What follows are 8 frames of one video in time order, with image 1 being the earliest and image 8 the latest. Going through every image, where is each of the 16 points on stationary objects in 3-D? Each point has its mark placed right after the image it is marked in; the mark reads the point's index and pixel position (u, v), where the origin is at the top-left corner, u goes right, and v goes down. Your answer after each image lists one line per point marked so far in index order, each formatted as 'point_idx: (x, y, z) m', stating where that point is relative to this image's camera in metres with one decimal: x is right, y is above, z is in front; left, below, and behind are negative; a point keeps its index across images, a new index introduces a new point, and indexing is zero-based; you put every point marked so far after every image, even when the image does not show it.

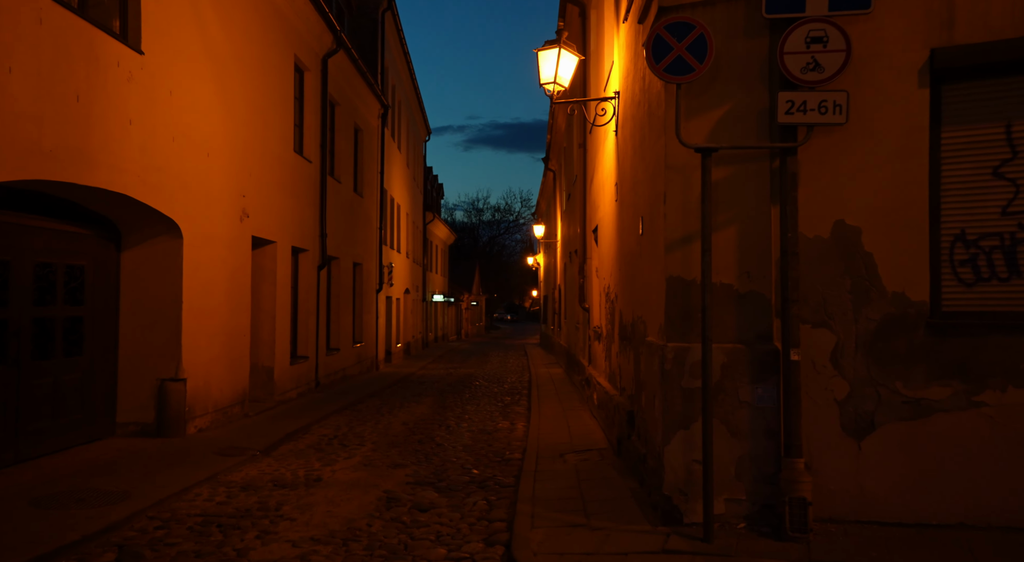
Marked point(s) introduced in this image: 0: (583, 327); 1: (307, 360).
0: (+1.1, -0.7, +13.0) m
1: (-3.4, -1.3, +13.5) m
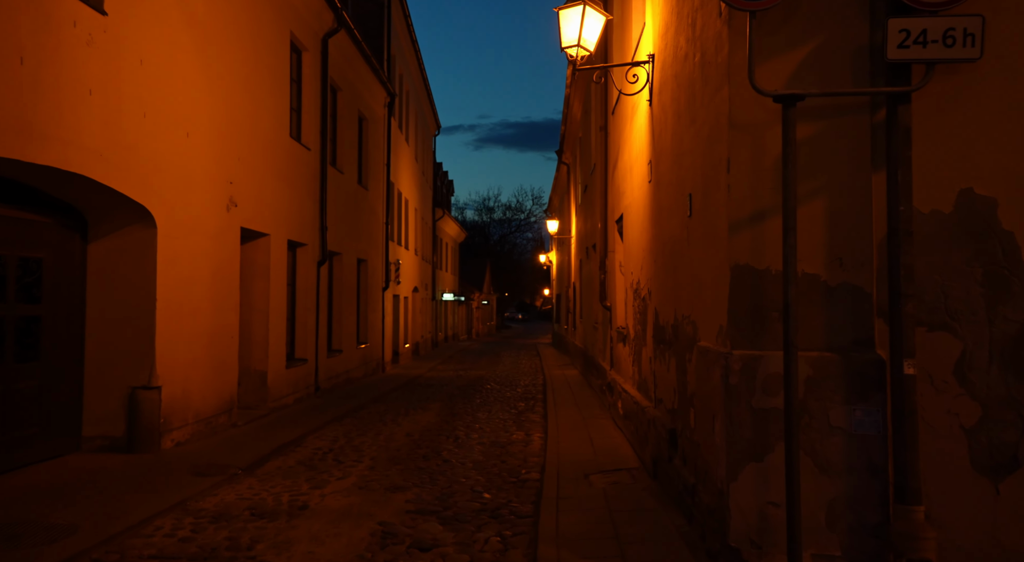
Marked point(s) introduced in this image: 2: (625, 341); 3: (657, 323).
0: (+1.4, -0.7, +12.0) m
1: (-3.1, -1.3, +12.5) m
2: (+1.2, -0.6, +8.9) m
3: (+1.1, -0.3, +6.2) m
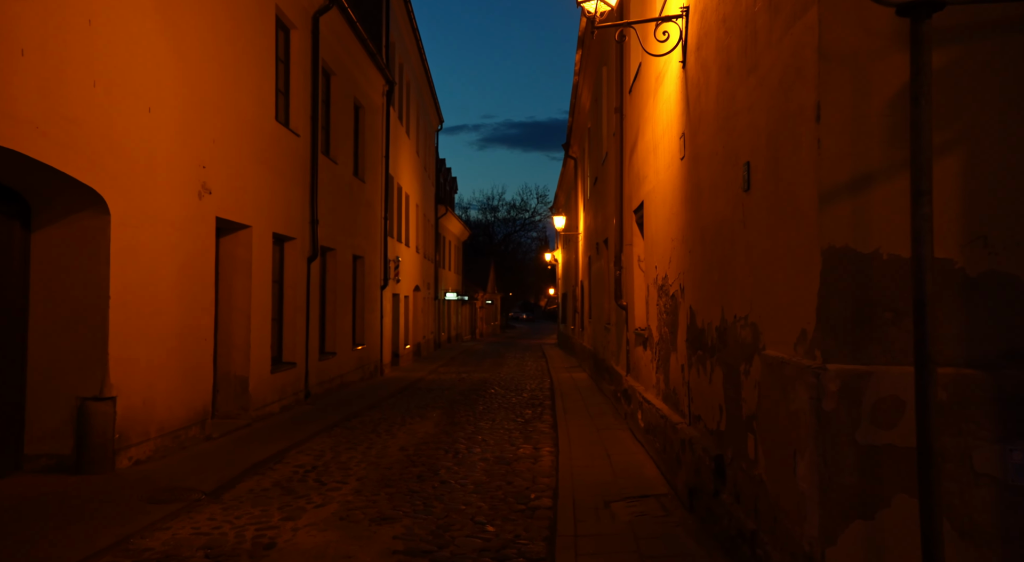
0: (+1.4, -0.6, +11.0) m
1: (-3.1, -1.2, +11.5) m
2: (+1.3, -0.6, +7.9) m
3: (+1.2, -0.3, +5.2) m
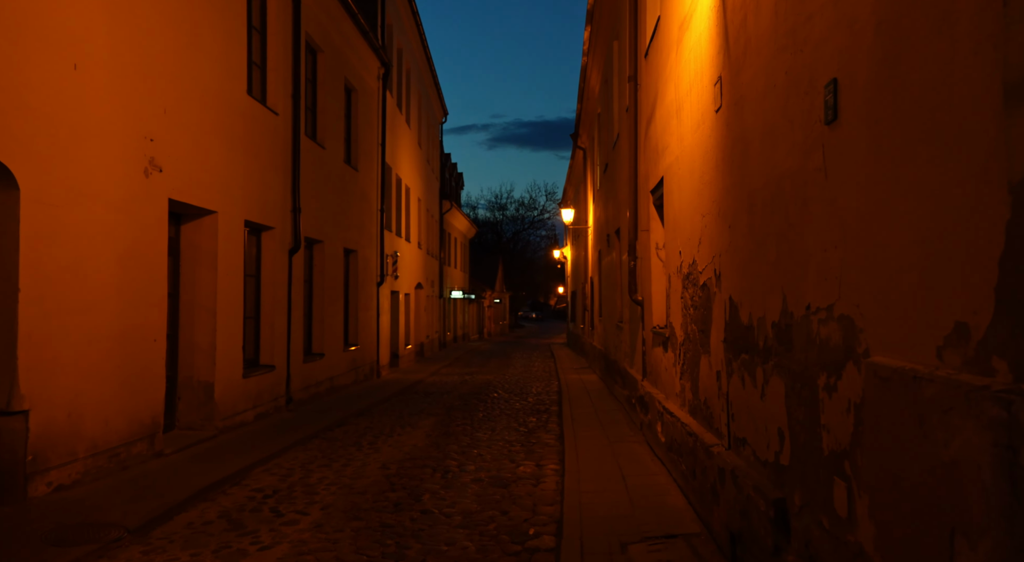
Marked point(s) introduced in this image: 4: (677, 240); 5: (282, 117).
0: (+1.5, -0.5, +9.8) m
1: (-3.0, -1.1, +10.4) m
2: (+1.3, -0.5, +6.7) m
3: (+1.1, -0.2, +4.1) m
4: (+1.2, +0.3, +6.1) m
5: (-3.0, +2.1, +10.7) m
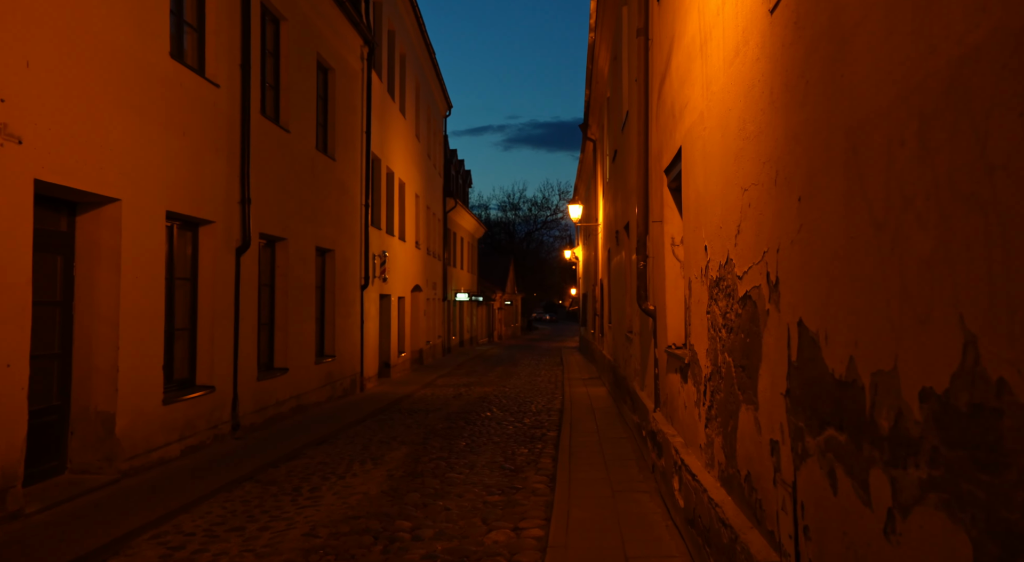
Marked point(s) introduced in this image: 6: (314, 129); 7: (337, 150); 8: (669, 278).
0: (+1.3, -0.6, +8.0) m
1: (-3.2, -1.2, +8.7) m
2: (+1.1, -0.6, +5.0) m
3: (+0.8, -0.2, +2.3) m
4: (+1.0, +0.3, +4.3) m
5: (-3.1, +2.1, +9.0) m
6: (-3.0, +2.3, +12.4) m
7: (-2.9, +2.2, +13.7) m
8: (+1.2, 0.0, +6.1) m
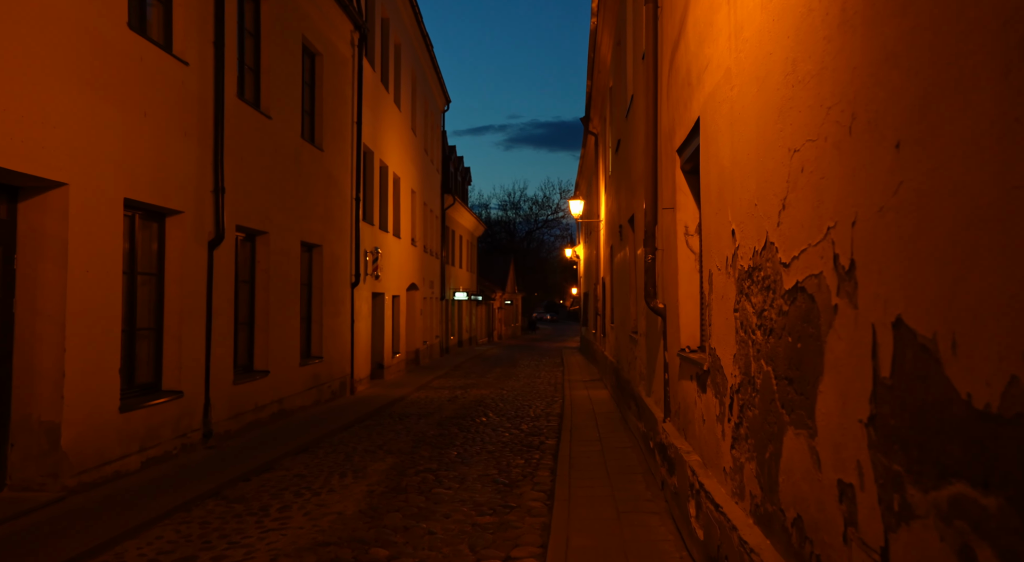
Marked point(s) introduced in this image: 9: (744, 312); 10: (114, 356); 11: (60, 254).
0: (+1.2, -0.5, +7.3) m
1: (-3.2, -1.2, +8.0) m
2: (+1.0, -0.5, +4.2) m
3: (+0.8, -0.2, +1.6) m
4: (+1.0, +0.3, +3.6) m
5: (-3.2, +2.1, +8.3) m
6: (-3.1, +2.4, +11.7) m
7: (-3.0, +2.2, +13.0) m
8: (+1.1, +0.1, +5.4) m
9: (+0.9, -0.1, +3.2) m
10: (-3.3, -0.6, +6.7) m
11: (-3.4, +0.2, +6.0) m
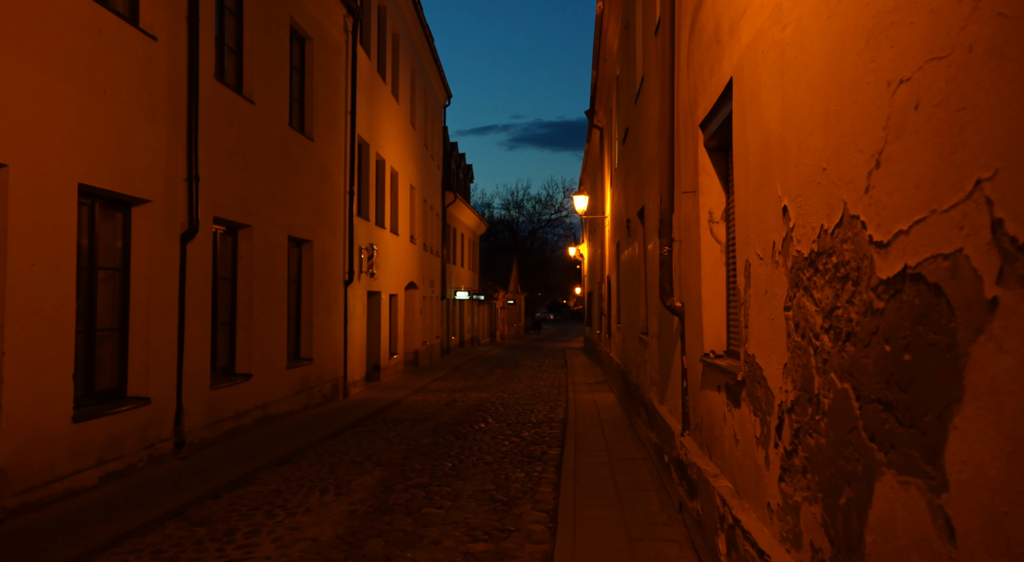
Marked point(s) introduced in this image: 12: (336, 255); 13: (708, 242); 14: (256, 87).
0: (+1.2, -0.5, +6.6) m
1: (-3.2, -1.1, +7.3) m
2: (+1.0, -0.5, +3.5) m
3: (+0.7, -0.2, +0.9) m
4: (+0.9, +0.3, +2.9) m
5: (-3.2, +2.2, +7.6) m
6: (-3.0, +2.4, +11.0) m
7: (-3.0, +2.3, +12.3) m
8: (+1.1, +0.1, +4.6) m
9: (+0.9, -0.1, +2.5) m
10: (-3.3, -0.6, +6.0) m
11: (-3.4, +0.2, +5.3) m
12: (-2.9, +0.4, +13.5) m
13: (+1.1, +0.2, +4.7) m
14: (-3.1, +2.4, +9.9) m
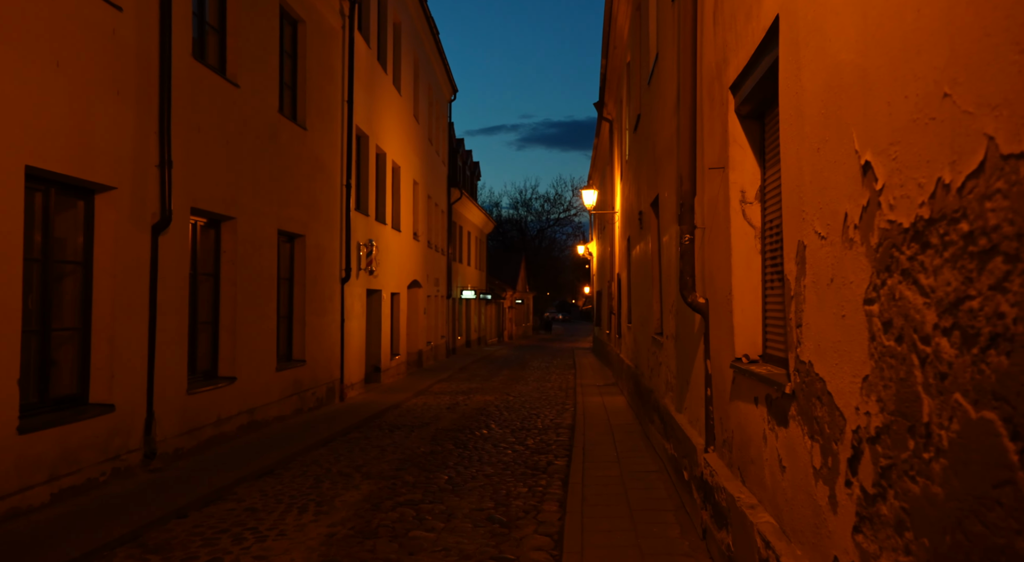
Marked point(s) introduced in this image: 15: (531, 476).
0: (+1.2, -0.5, +5.9) m
1: (-3.2, -1.1, +6.6) m
2: (+1.0, -0.4, +2.8) m
3: (+0.7, -0.1, +0.2) m
4: (+0.9, +0.4, +2.2) m
5: (-3.2, +2.2, +6.9) m
6: (-3.0, +2.4, +10.3) m
7: (-2.9, +2.3, +11.6) m
8: (+1.1, +0.1, +3.9) m
9: (+0.9, -0.1, +1.8) m
10: (-3.3, -0.5, +5.3) m
11: (-3.4, +0.3, +4.7) m
12: (-2.8, +0.5, +12.8) m
13: (+1.1, +0.3, +4.0) m
14: (-3.1, +2.4, +9.2) m
15: (+0.2, -1.7, +7.3) m
